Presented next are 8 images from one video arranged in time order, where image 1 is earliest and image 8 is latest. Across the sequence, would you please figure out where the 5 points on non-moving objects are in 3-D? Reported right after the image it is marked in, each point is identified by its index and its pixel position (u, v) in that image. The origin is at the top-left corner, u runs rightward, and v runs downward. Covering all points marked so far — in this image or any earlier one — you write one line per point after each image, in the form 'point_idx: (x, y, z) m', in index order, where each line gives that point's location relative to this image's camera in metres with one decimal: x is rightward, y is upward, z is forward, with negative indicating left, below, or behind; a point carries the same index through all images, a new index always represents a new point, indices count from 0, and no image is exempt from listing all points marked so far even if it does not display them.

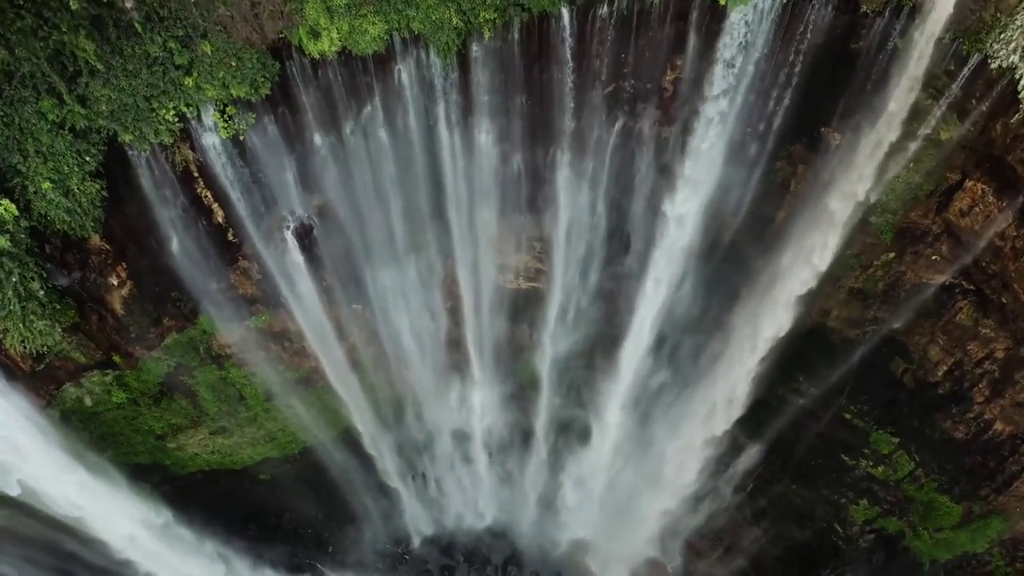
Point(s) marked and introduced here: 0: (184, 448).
0: (-5.7, -2.8, +12.0) m
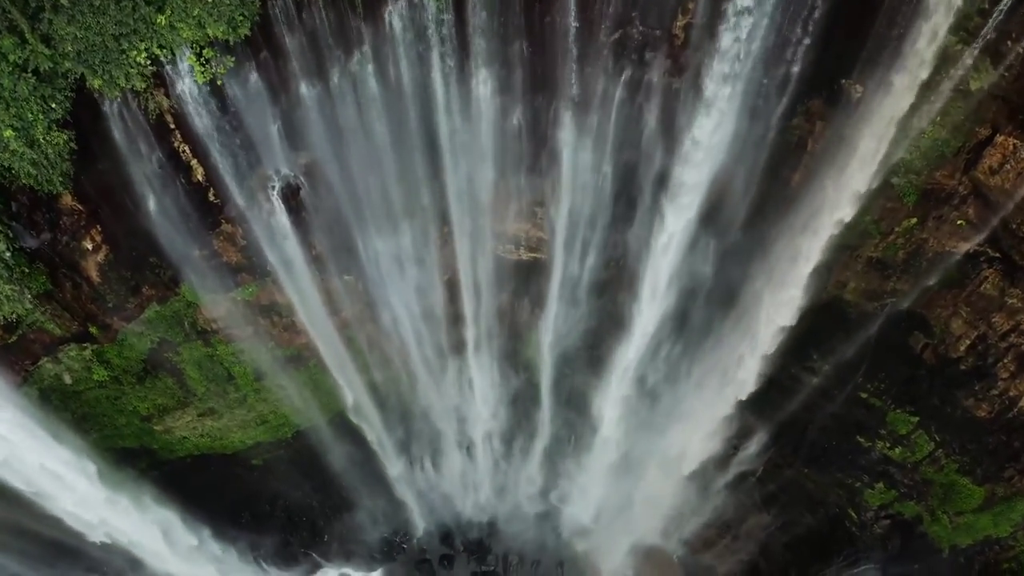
0: (-5.7, -2.4, +11.5) m
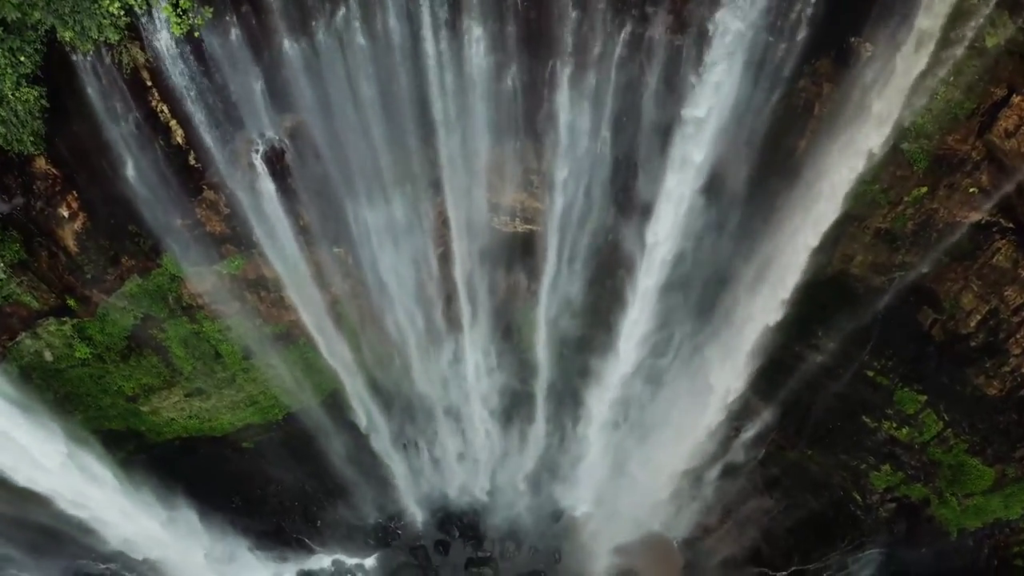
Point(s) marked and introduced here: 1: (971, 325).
0: (-5.7, -2.0, +11.2) m
1: (+6.4, -0.5, +9.6) m
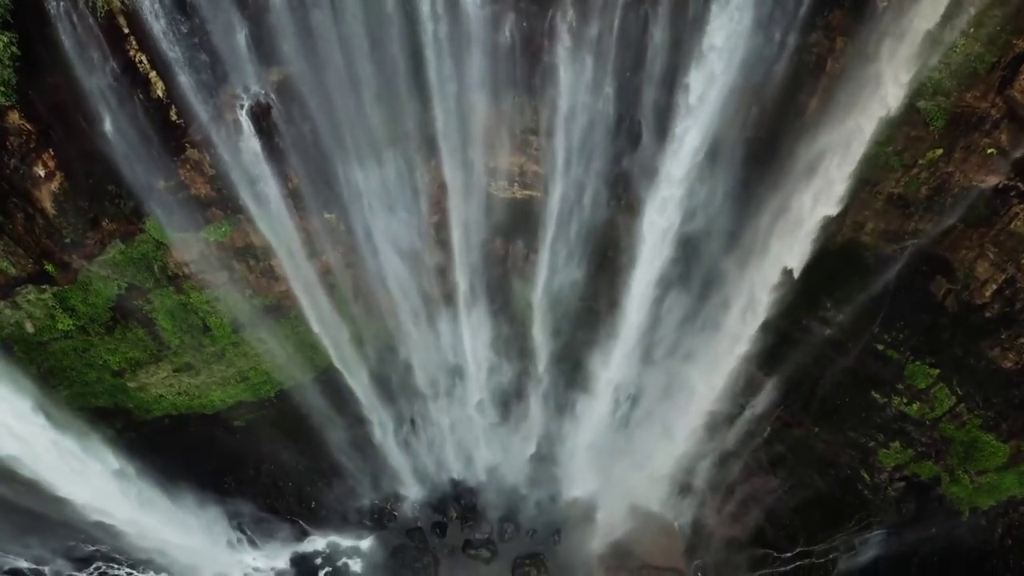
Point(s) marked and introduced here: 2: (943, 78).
0: (-5.7, -1.6, +10.8) m
1: (+6.4, -0.1, +9.3) m
2: (+4.9, +2.4, +7.9) m
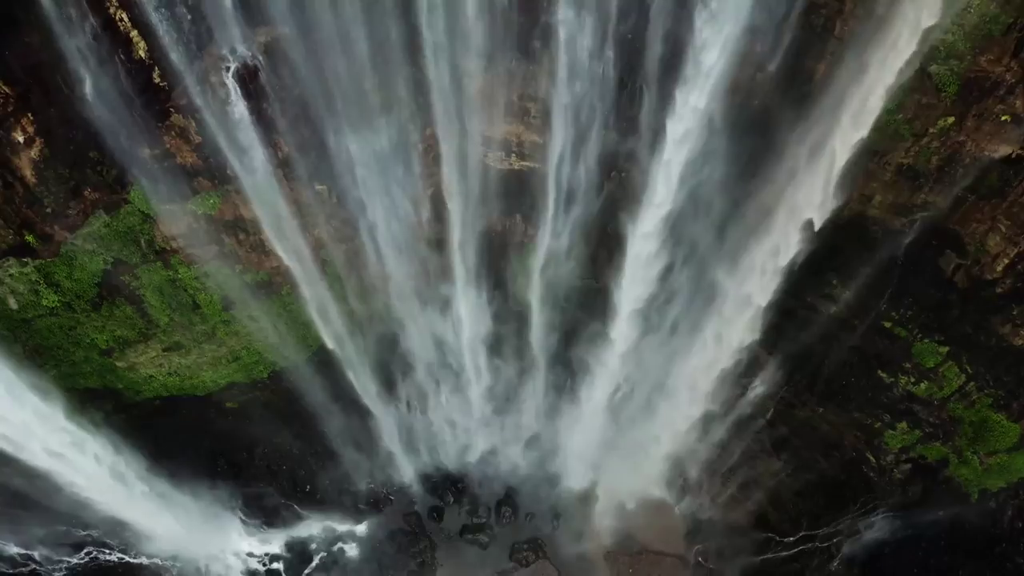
0: (-5.8, -1.2, +10.6) m
1: (+6.3, +0.3, +9.0) m
2: (+4.9, +2.7, +7.6) m
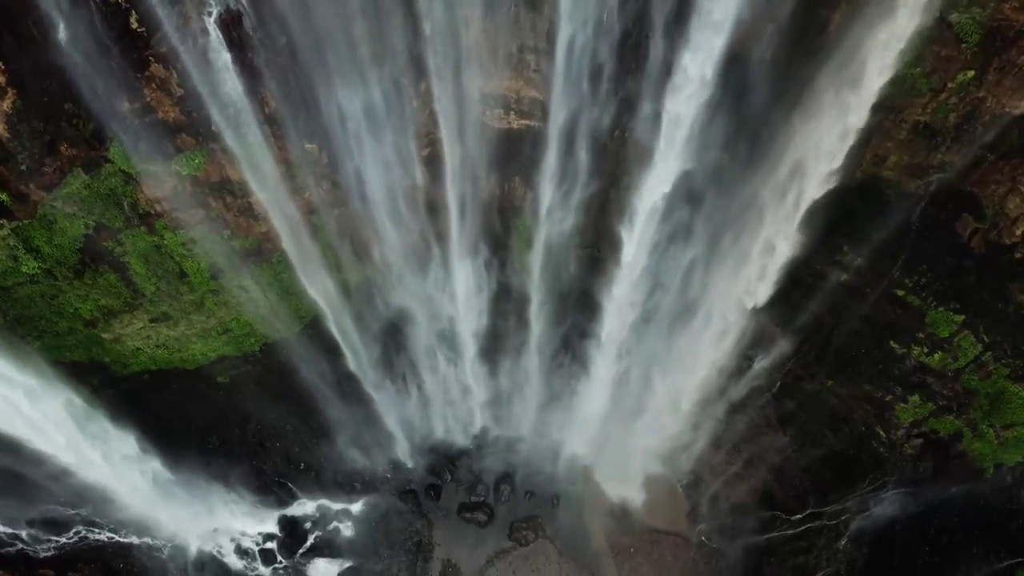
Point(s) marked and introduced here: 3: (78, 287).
0: (-5.8, -0.8, +10.2) m
1: (+6.3, +0.7, +8.6) m
2: (+4.9, +3.2, +7.2) m
3: (-5.9, 0.0, +9.3) m
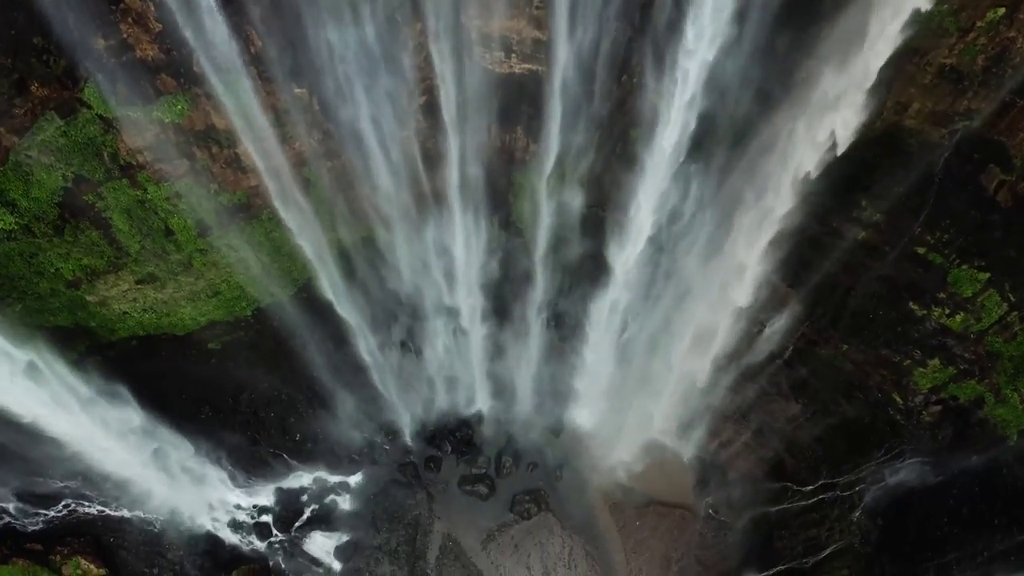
0: (-5.8, -0.2, +9.8) m
1: (+6.3, +1.3, +8.1) m
2: (+4.9, +3.7, +6.7) m
3: (-5.8, +0.6, +8.9) m
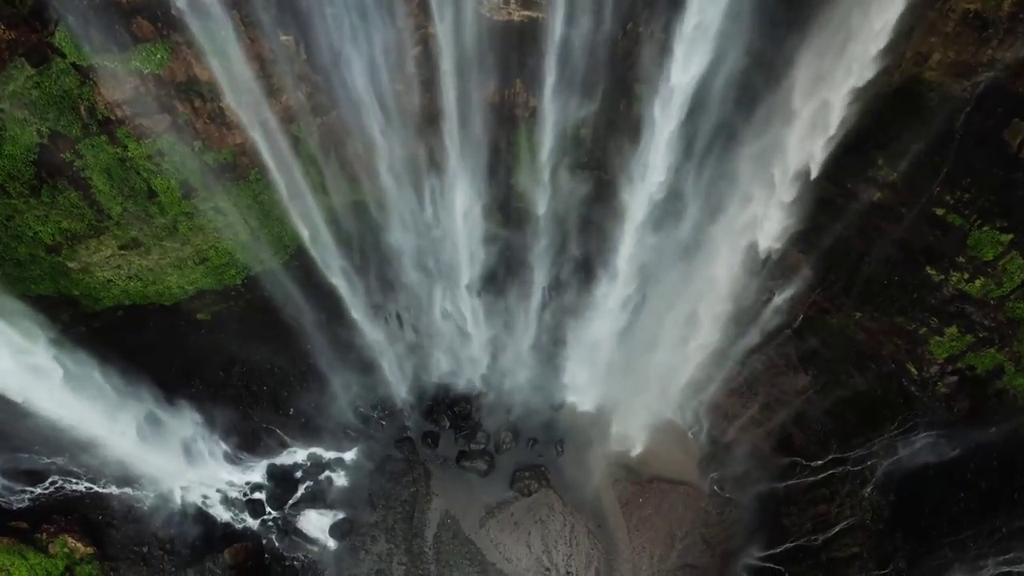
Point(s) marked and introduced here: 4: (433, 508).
0: (-5.8, +0.2, +9.4) m
1: (+6.3, +1.7, +7.7) m
2: (+4.9, +4.1, +6.2) m
3: (-5.9, +1.0, +8.5) m
4: (-1.3, -3.5, +11.0) m
